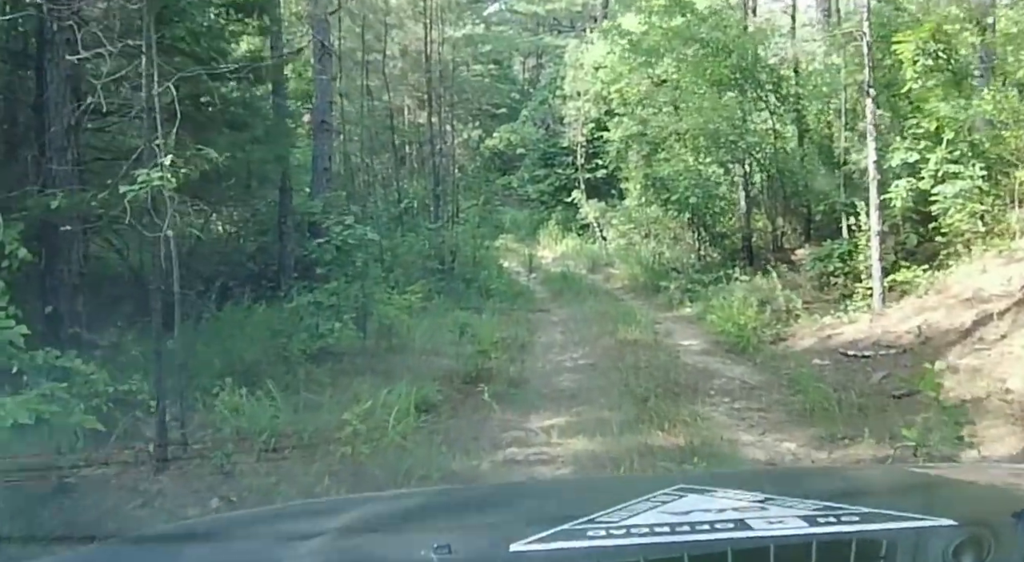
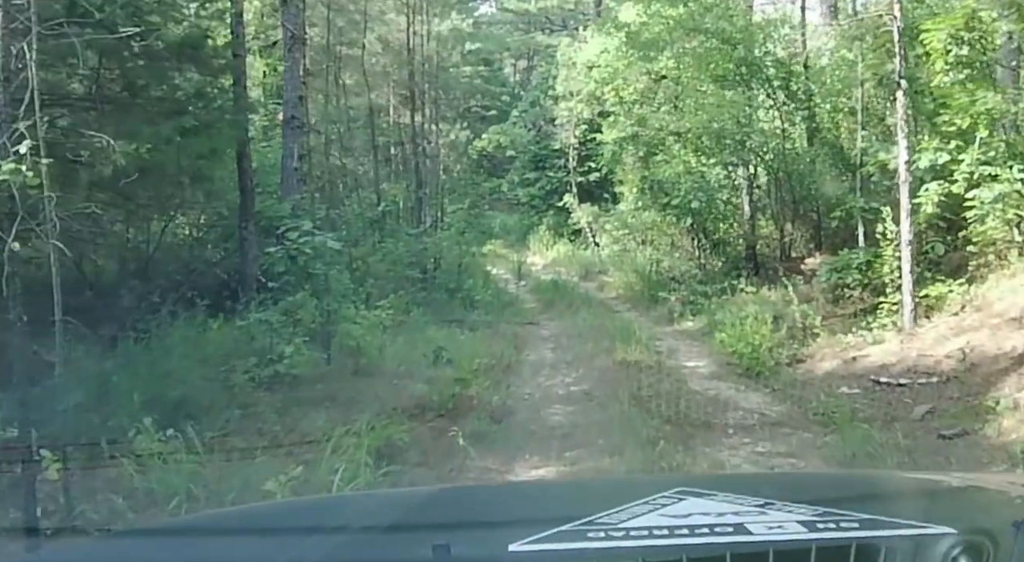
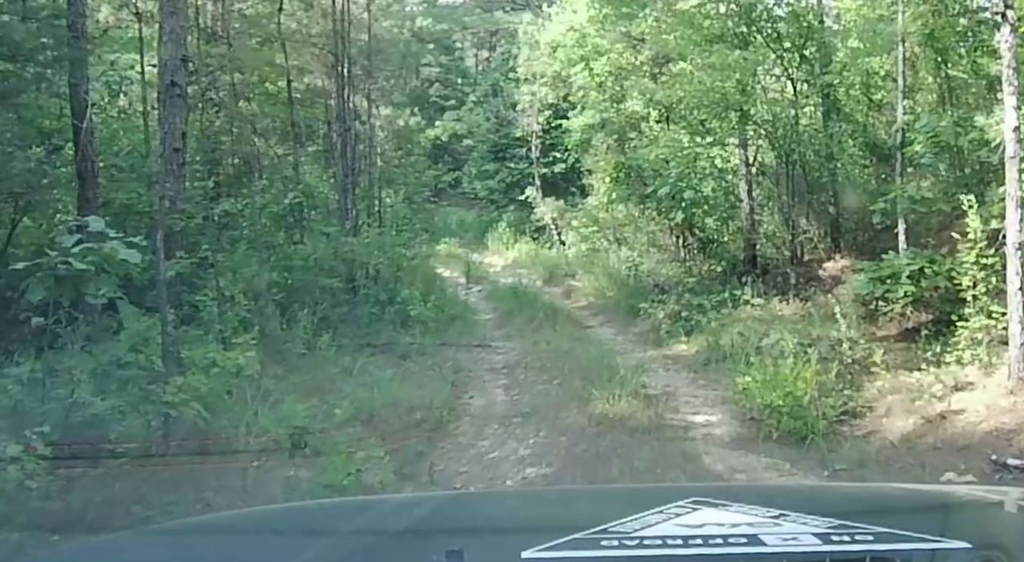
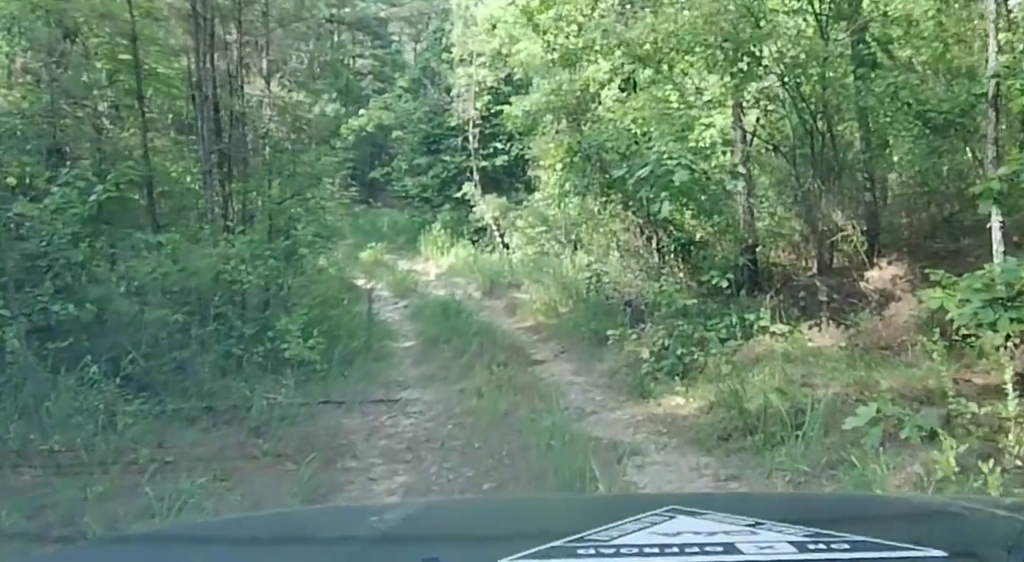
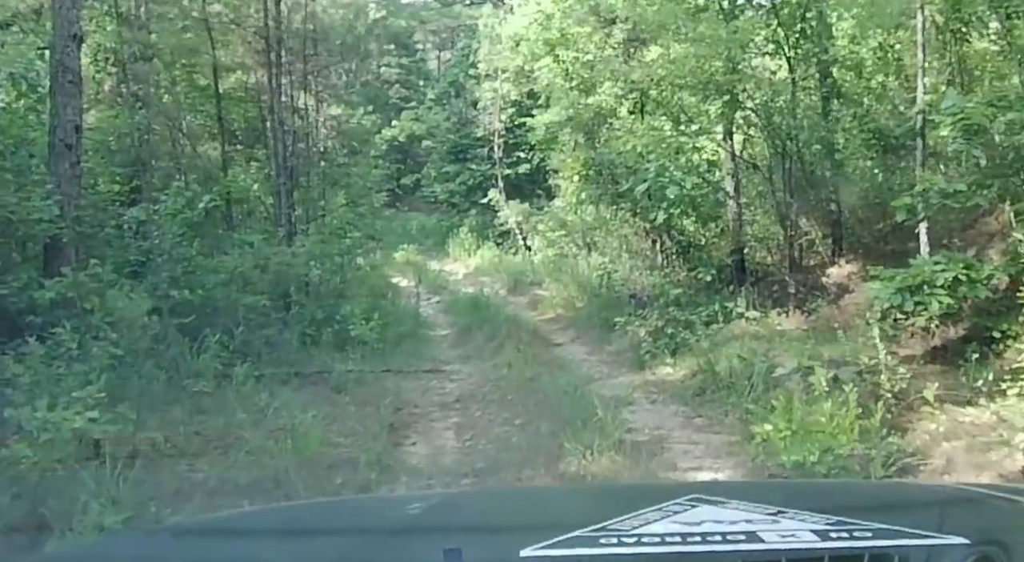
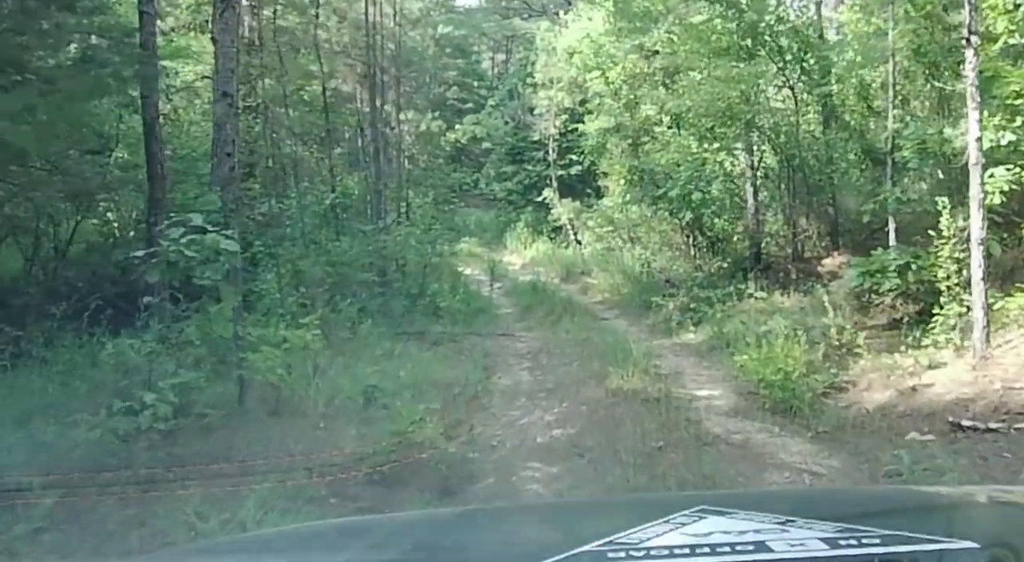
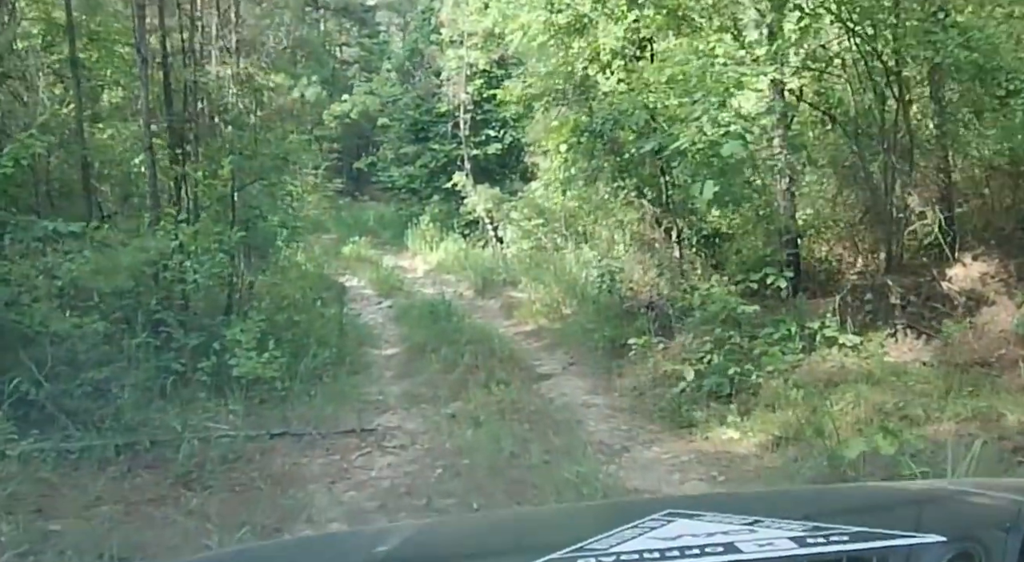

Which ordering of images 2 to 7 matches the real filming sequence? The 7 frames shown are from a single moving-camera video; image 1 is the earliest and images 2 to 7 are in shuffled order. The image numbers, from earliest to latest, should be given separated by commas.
2, 6, 3, 5, 4, 7
